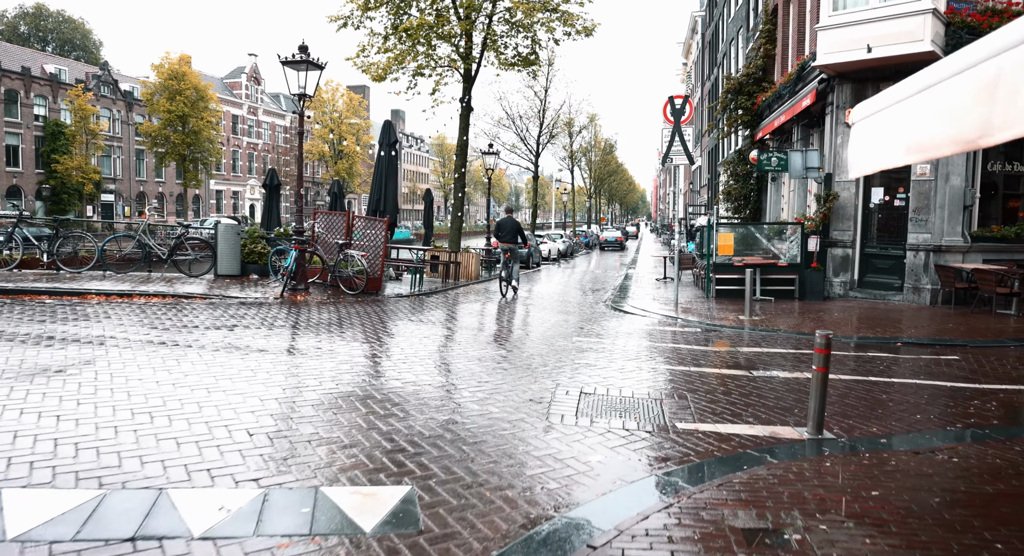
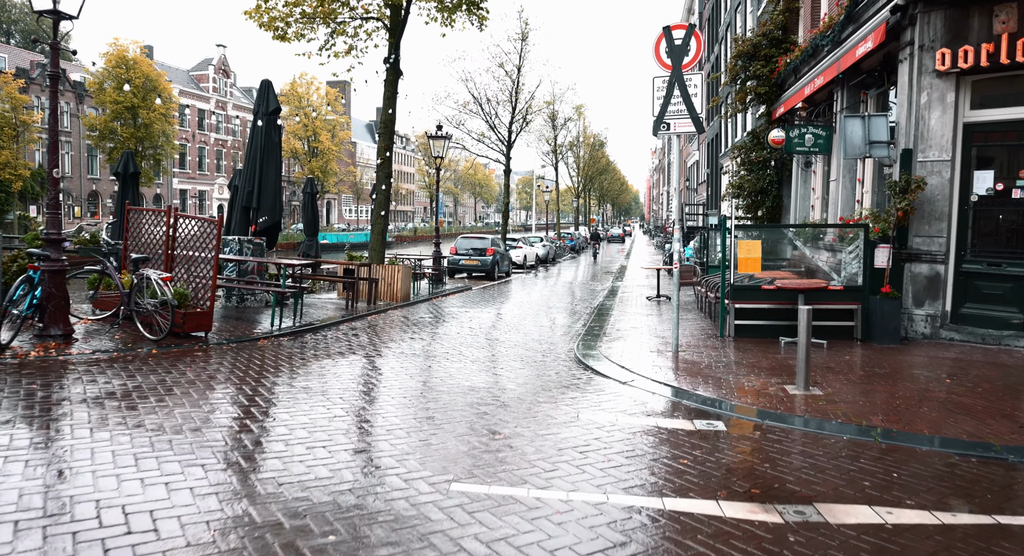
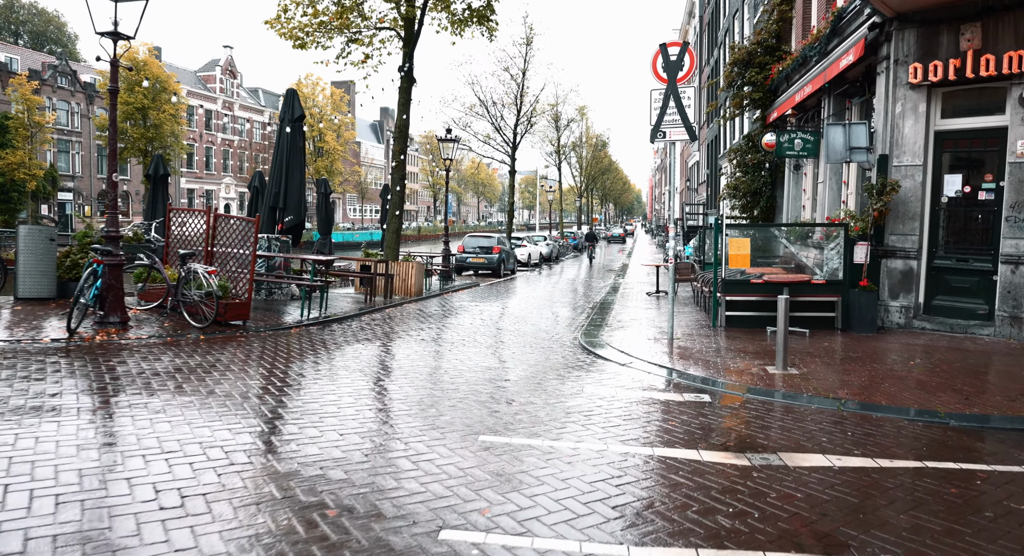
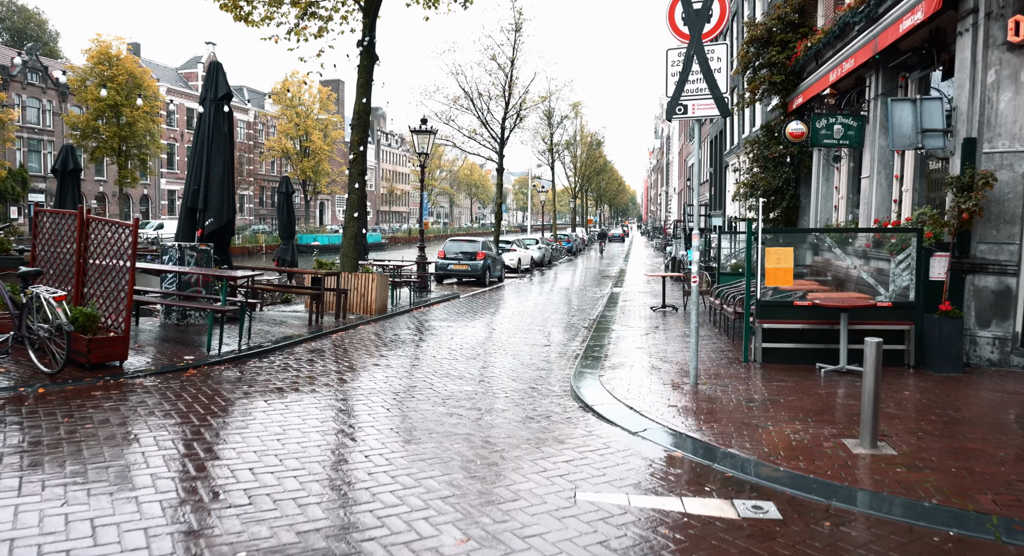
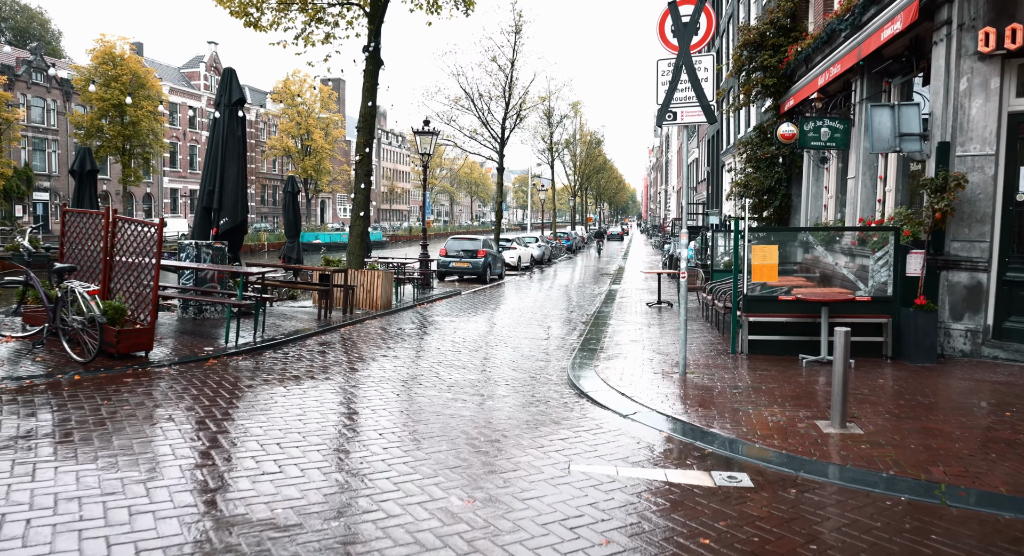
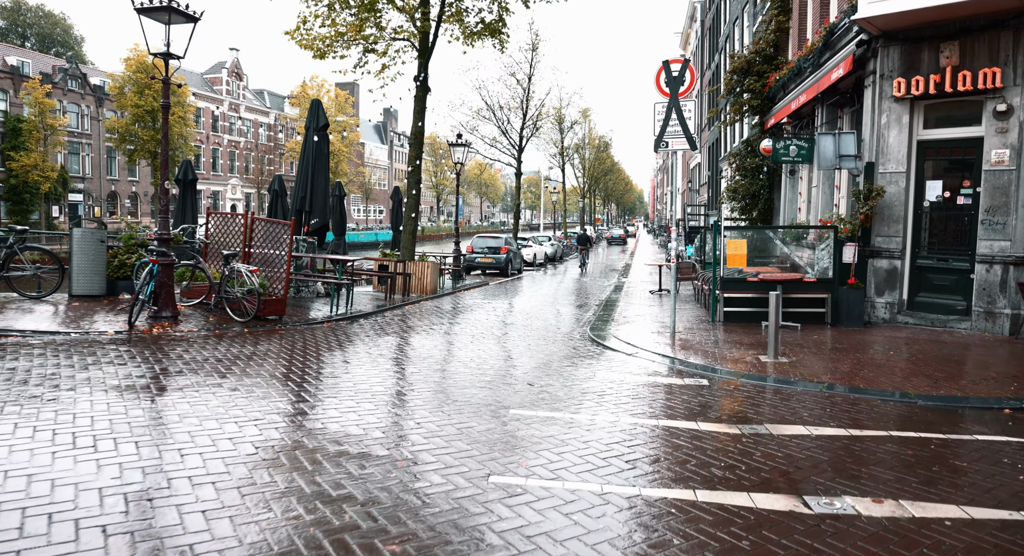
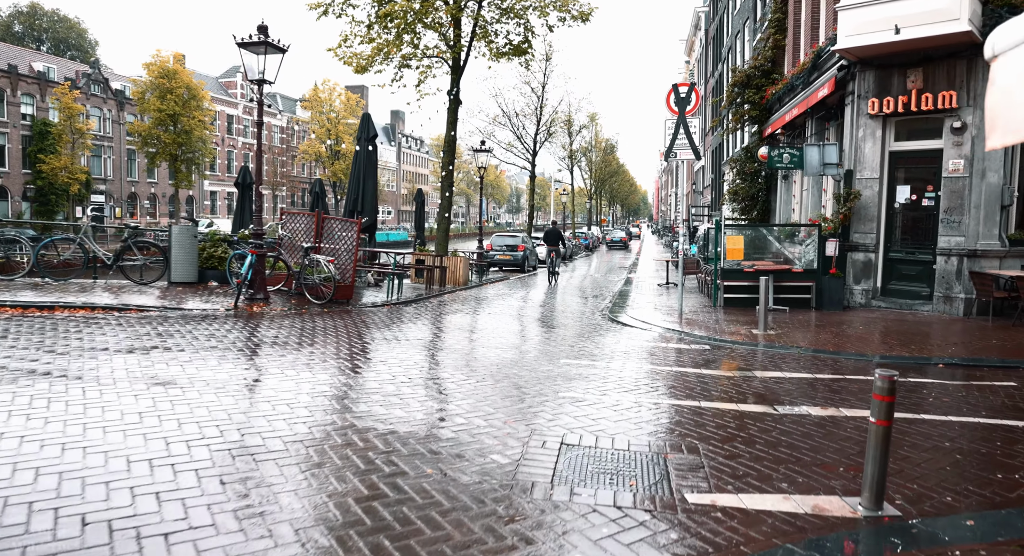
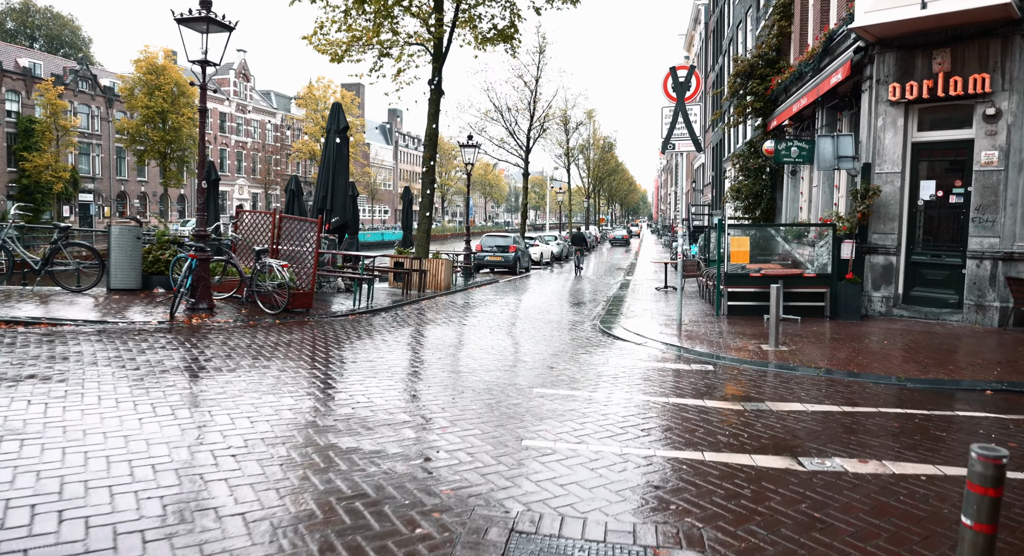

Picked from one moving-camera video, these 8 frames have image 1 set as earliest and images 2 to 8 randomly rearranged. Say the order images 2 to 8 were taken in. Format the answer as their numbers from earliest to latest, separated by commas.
7, 8, 6, 3, 2, 5, 4
